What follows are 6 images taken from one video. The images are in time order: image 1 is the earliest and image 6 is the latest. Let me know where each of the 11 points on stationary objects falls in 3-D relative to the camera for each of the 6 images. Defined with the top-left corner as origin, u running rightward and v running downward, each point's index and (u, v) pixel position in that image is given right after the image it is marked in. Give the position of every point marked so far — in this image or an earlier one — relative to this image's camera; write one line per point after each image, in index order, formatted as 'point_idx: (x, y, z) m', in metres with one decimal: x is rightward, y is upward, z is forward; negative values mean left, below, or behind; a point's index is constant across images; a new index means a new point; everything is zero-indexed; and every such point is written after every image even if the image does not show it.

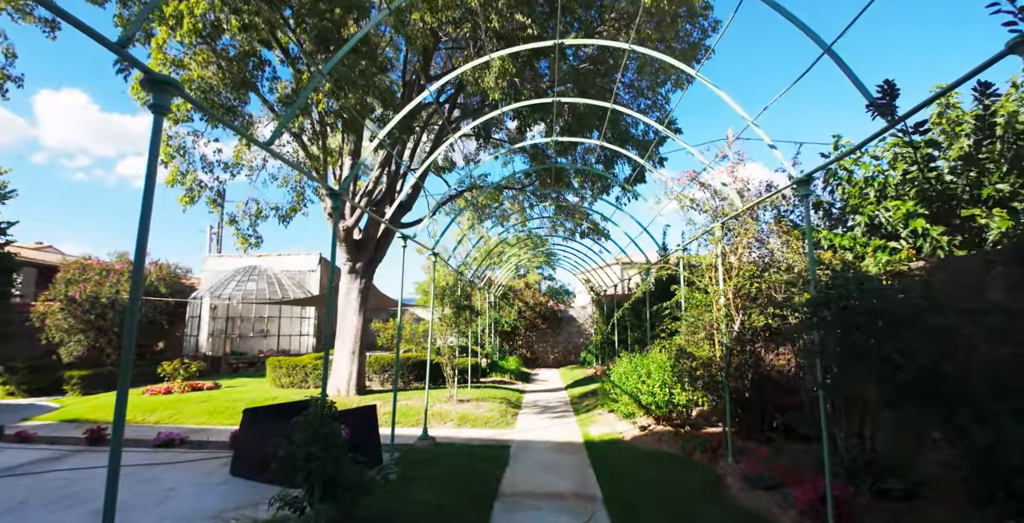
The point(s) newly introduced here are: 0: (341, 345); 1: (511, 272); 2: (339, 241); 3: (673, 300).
0: (-3.1, -1.5, +9.3) m
1: (-0.1, -0.4, +17.3) m
2: (-3.1, +0.3, +9.2) m
3: (+2.1, -0.5, +6.7) m
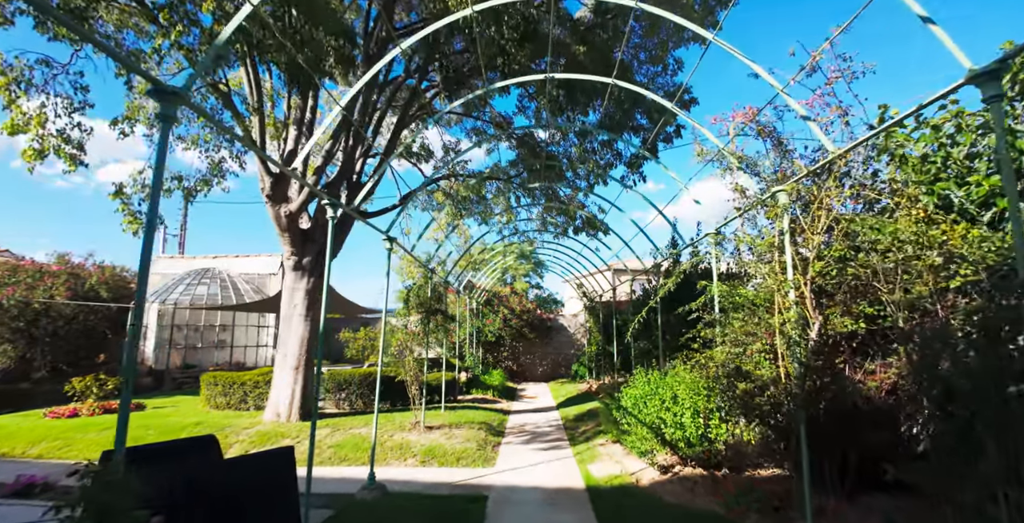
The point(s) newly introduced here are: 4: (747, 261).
0: (-3.4, -1.4, +7.5) m
1: (-0.5, -0.4, +15.6) m
2: (-3.4, +0.4, +7.4) m
3: (+1.9, -0.4, +5.1) m
4: (+1.9, 0.0, +4.2) m
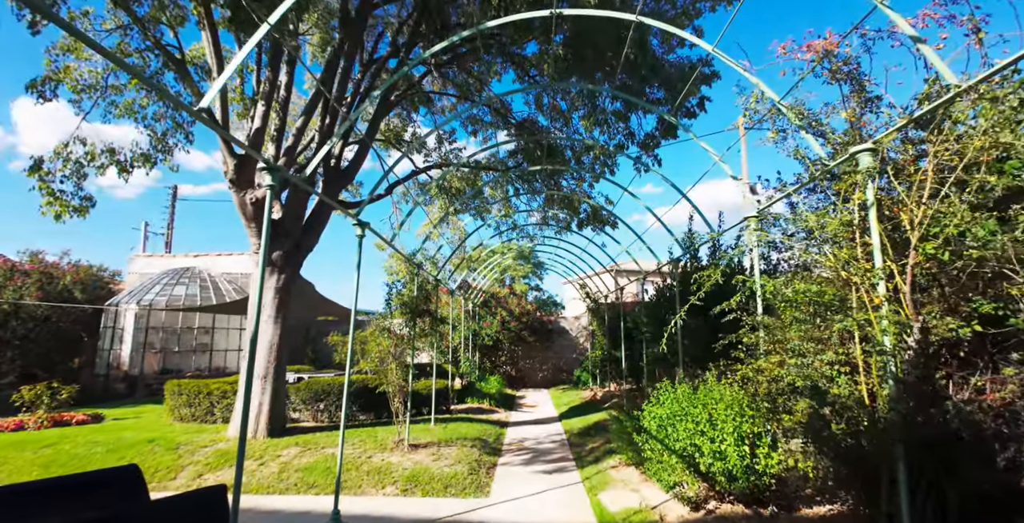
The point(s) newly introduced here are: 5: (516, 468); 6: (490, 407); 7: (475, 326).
0: (-3.4, -1.3, +6.6) m
1: (-0.6, -0.4, +14.7) m
2: (-3.4, +0.5, +6.5) m
3: (+1.9, -0.3, +4.2) m
4: (+1.9, +0.1, +3.3) m
5: (0.0, -2.3, +5.8) m
6: (-0.4, -2.9, +10.4) m
7: (-1.0, -1.8, +14.0) m
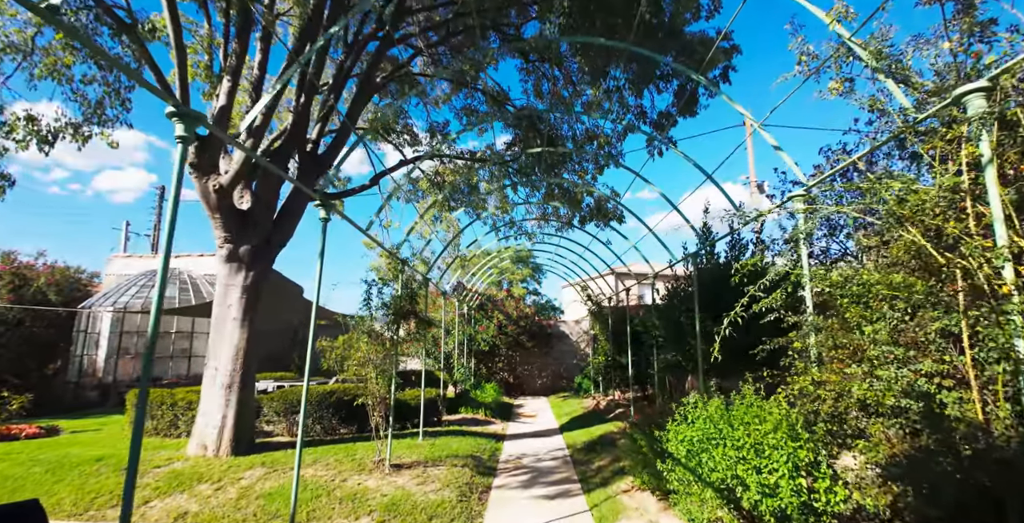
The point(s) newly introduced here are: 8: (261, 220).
0: (-3.5, -1.3, +5.9) m
1: (-0.6, -0.4, +14.0) m
2: (-3.4, +0.6, +5.8) m
3: (+1.8, -0.2, +3.5) m
4: (+1.9, +0.2, +2.6) m
5: (0.0, -2.3, +5.1) m
6: (-0.5, -2.9, +9.6) m
7: (-1.1, -1.8, +13.3) m
8: (-3.0, +0.5, +6.1) m
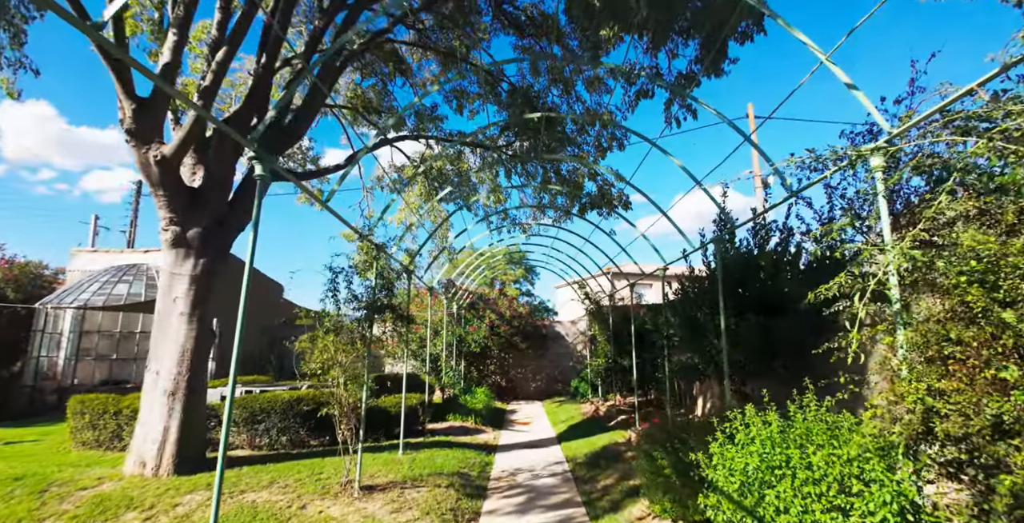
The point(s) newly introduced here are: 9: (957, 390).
0: (-3.5, -1.1, +5.0) m
1: (-0.8, -0.3, +13.2) m
2: (-3.5, +0.7, +5.0) m
3: (+1.8, -0.1, +2.7) m
4: (+1.9, +0.3, +1.8) m
5: (0.0, -2.1, +4.2) m
6: (-0.6, -2.8, +8.8) m
7: (-1.3, -1.7, +12.4) m
8: (-3.0, +0.6, +5.2) m
9: (+1.7, -0.5, +1.9) m
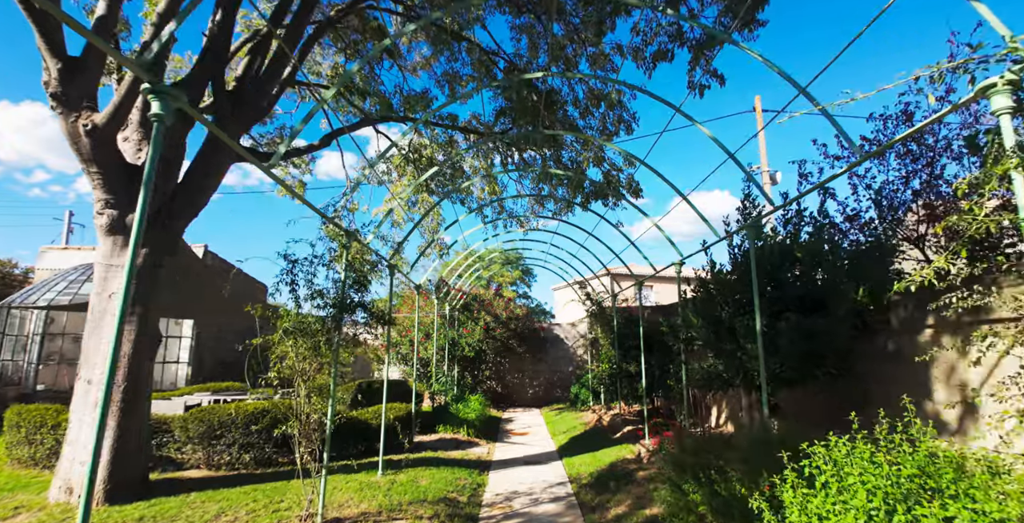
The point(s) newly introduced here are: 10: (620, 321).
0: (-3.6, -1.0, +4.3) m
1: (-0.9, -0.3, +12.4) m
2: (-3.5, +0.8, +4.2) m
3: (+1.8, 0.0, +2.0) m
4: (+1.9, +0.4, +1.1) m
5: (-0.1, -2.0, +3.5) m
6: (-0.7, -2.7, +8.1) m
7: (-1.4, -1.7, +11.7) m
8: (-3.1, +0.7, +4.5) m
9: (+1.7, -0.4, +1.2) m
10: (+1.8, -1.0, +8.7) m
